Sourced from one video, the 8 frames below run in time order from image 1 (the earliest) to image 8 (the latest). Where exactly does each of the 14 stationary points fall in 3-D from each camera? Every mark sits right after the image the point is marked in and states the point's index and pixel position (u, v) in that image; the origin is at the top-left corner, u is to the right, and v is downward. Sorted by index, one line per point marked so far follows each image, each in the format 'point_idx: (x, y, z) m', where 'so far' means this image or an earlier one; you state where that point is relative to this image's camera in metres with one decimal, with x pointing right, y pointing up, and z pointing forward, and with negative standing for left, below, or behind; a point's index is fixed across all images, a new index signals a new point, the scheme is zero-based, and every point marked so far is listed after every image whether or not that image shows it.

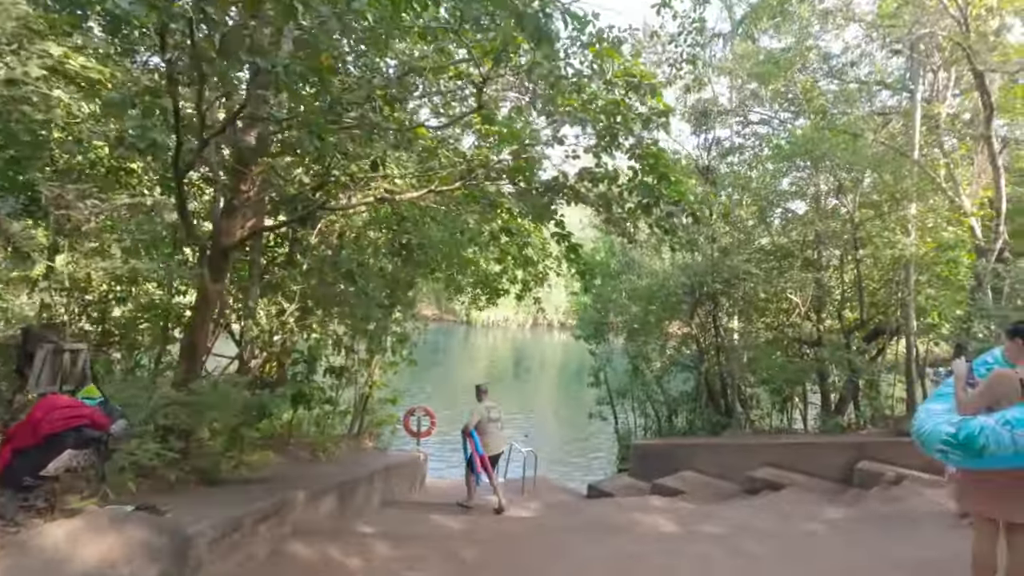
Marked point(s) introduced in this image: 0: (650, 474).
0: (+3.0, -4.1, +11.7) m
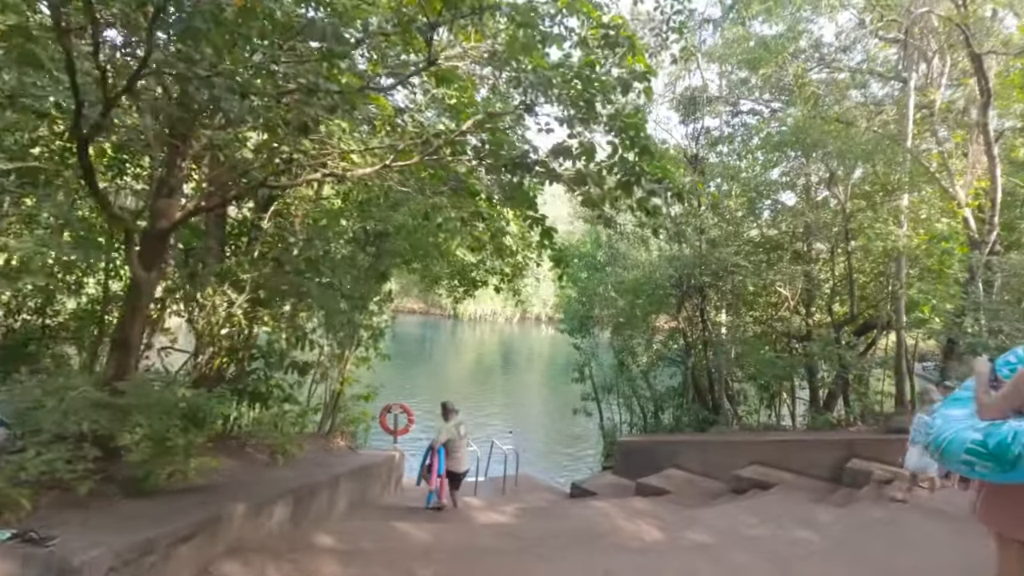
0: (+2.6, -4.0, +11.4) m
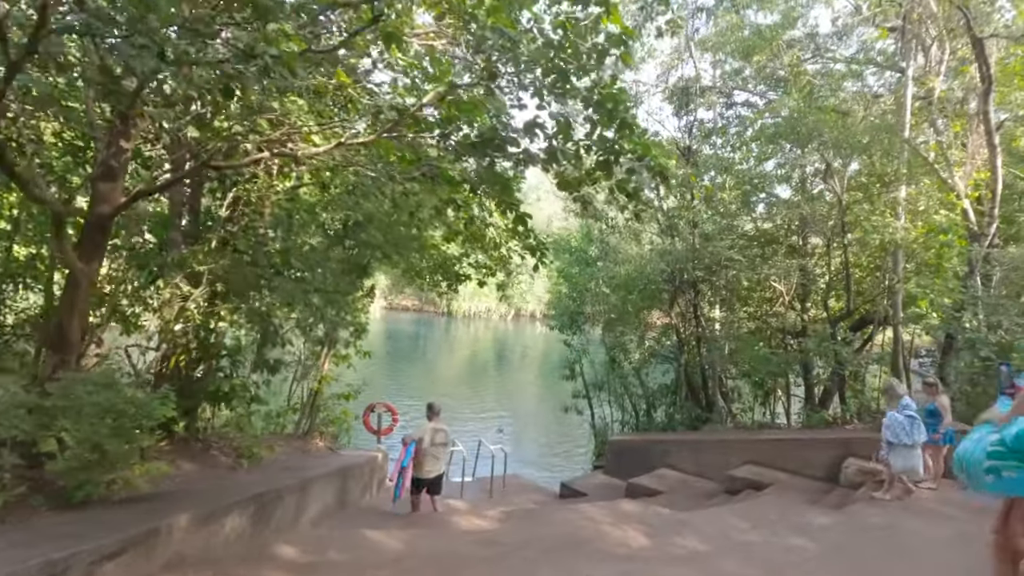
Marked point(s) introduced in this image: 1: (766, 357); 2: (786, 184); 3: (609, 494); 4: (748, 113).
0: (+2.4, -3.8, +11.1) m
1: (+5.5, -1.5, +11.5) m
2: (+6.0, +2.2, +11.6) m
3: (+1.9, -4.1, +10.4) m
4: (+5.5, +4.1, +12.5) m
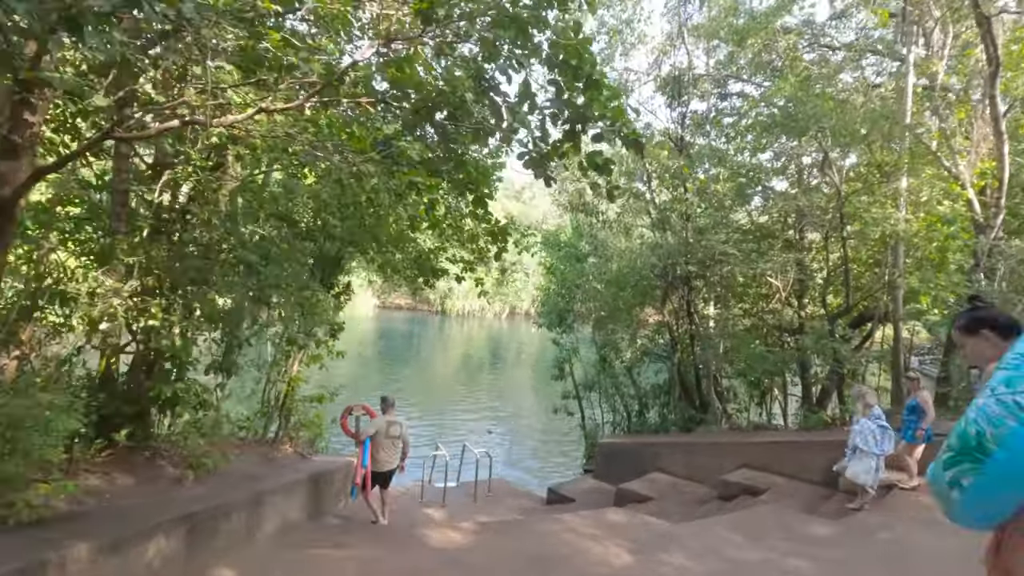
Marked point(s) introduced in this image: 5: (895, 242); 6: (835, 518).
0: (+2.1, -3.8, +10.6) m
1: (+5.2, -1.4, +11.0) m
2: (+5.6, +2.3, +11.1) m
3: (+1.6, -4.0, +9.9) m
4: (+5.2, +4.2, +12.0) m
5: (+7.3, +0.9, +10.2) m
6: (+4.2, -2.9, +6.8) m
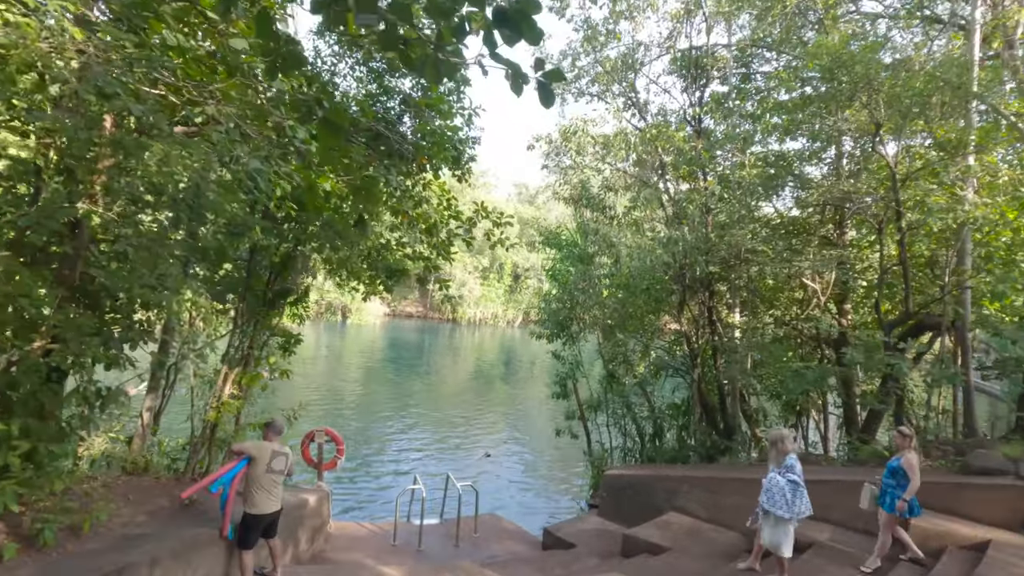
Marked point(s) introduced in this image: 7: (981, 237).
0: (+1.9, -3.8, +9.0) m
1: (+5.0, -1.4, +9.3) m
2: (+5.5, +2.2, +9.4) m
3: (+1.4, -4.0, +8.3) m
4: (+5.0, +4.1, +10.3) m
5: (+7.1, +0.8, +8.4) m
6: (+3.8, -2.9, +5.1) m
7: (+7.8, +0.8, +8.9) m
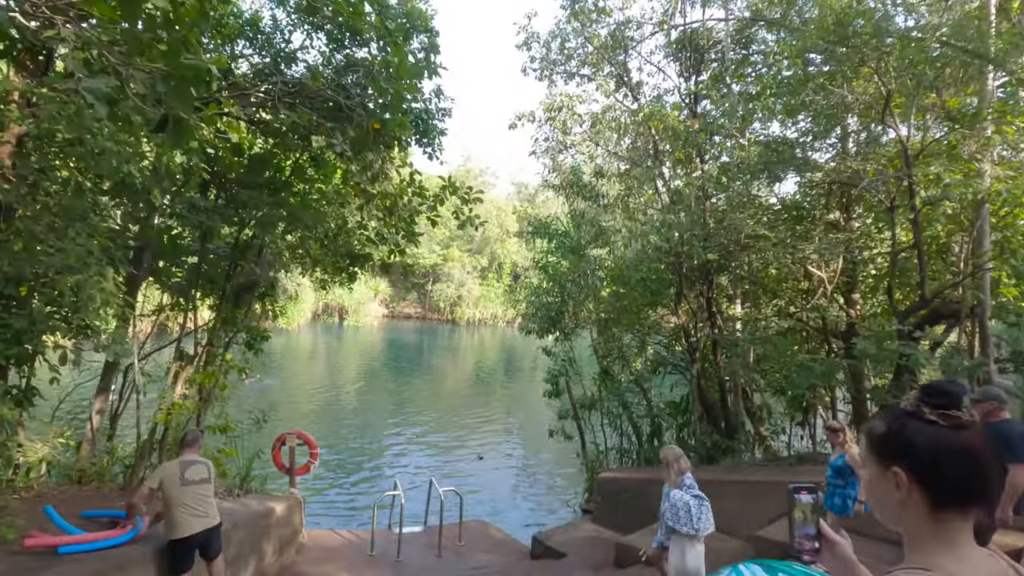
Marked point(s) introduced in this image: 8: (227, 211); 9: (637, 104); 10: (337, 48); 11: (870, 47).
0: (+1.7, -3.7, +8.3) m
1: (+4.8, -1.2, +8.6) m
2: (+5.2, +2.4, +8.8) m
3: (+1.2, -3.9, +7.7) m
4: (+4.7, +4.3, +9.7) m
5: (+6.8, +1.1, +7.7) m
6: (+3.6, -2.7, +4.4) m
7: (+7.5, +1.1, +8.2) m
8: (-3.6, +1.0, +6.7) m
9: (+2.4, +3.6, +10.3) m
10: (-2.1, +2.9, +6.4) m
11: (+5.1, +3.5, +7.7) m
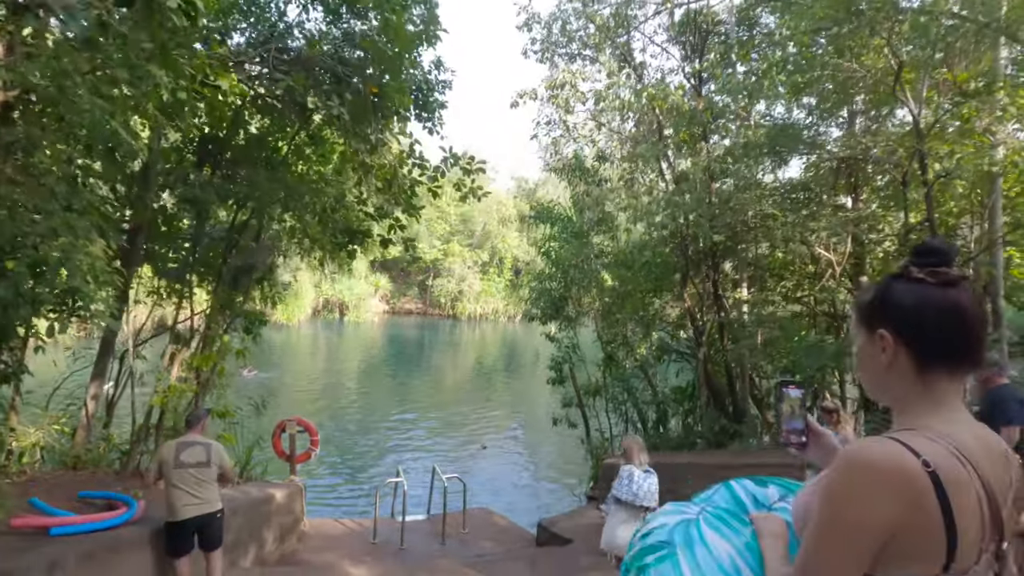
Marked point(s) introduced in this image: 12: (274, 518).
0: (+1.7, -3.4, +8.2) m
1: (+4.8, -0.9, +8.5) m
2: (+5.2, +2.7, +8.6) m
3: (+1.3, -3.6, +7.5) m
4: (+4.8, +4.6, +9.5) m
5: (+6.9, +1.4, +7.6) m
6: (+3.6, -2.4, +4.3) m
7: (+7.6, +1.4, +8.0) m
8: (-3.5, +1.2, +6.5) m
9: (+2.4, +3.9, +10.1) m
10: (-2.1, +3.1, +6.2) m
11: (+5.2, +3.8, +7.5) m
12: (-3.1, -3.0, +7.0) m
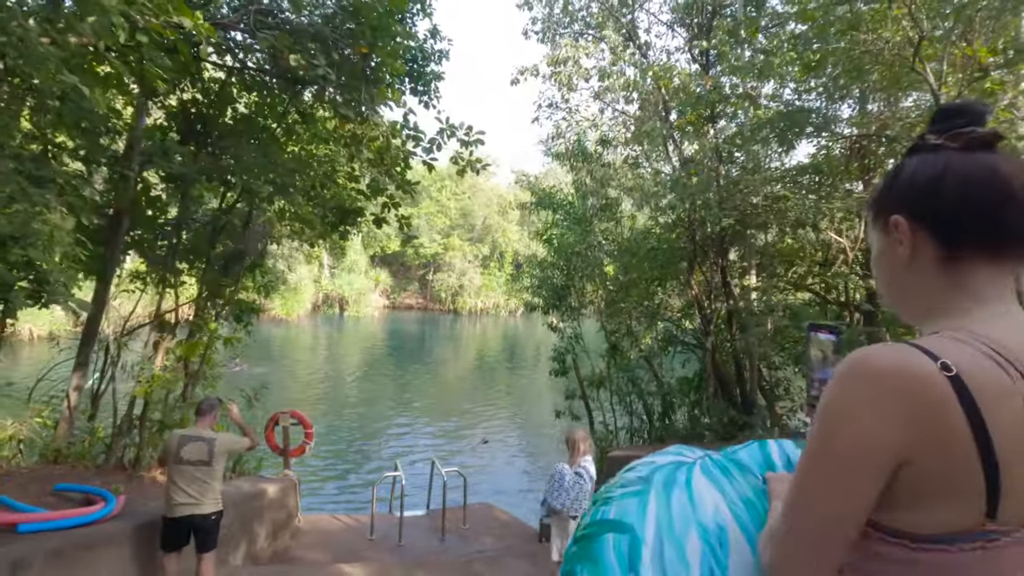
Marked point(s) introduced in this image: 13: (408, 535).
0: (+1.8, -3.2, +7.9) m
1: (+4.8, -0.7, +8.1) m
2: (+5.2, +3.0, +8.3) m
3: (+1.3, -3.4, +7.2) m
4: (+4.8, +4.9, +9.2) m
5: (+6.9, +1.6, +7.2) m
6: (+3.7, -2.3, +4.0) m
7: (+7.6, +1.6, +7.7) m
8: (-3.5, +1.4, +6.2) m
9: (+2.4, +4.1, +9.8) m
10: (-2.1, +3.3, +5.9) m
11: (+5.2, +4.0, +7.1) m
12: (-3.1, -2.9, +6.8) m
13: (-1.5, -3.7, +7.9) m
